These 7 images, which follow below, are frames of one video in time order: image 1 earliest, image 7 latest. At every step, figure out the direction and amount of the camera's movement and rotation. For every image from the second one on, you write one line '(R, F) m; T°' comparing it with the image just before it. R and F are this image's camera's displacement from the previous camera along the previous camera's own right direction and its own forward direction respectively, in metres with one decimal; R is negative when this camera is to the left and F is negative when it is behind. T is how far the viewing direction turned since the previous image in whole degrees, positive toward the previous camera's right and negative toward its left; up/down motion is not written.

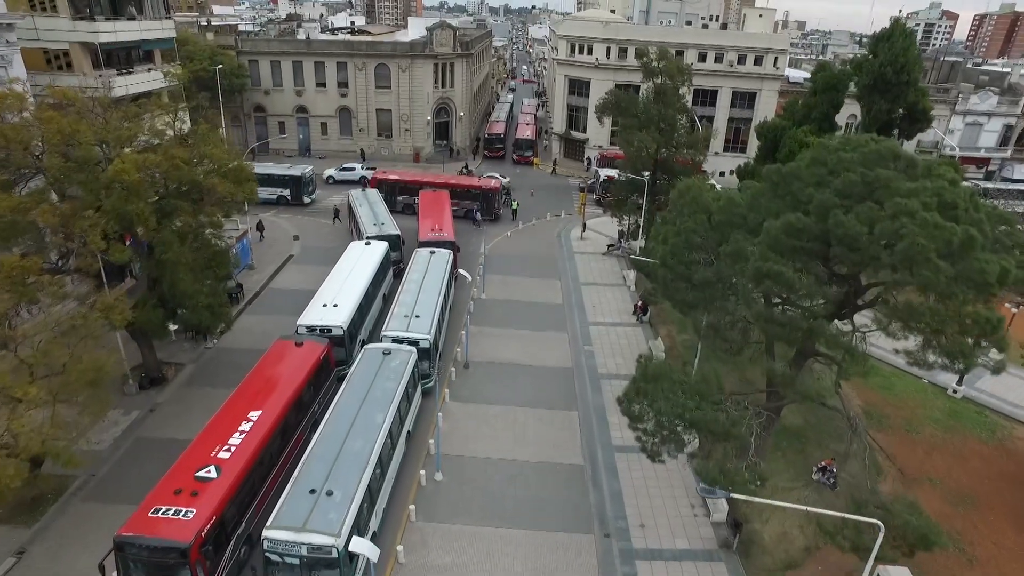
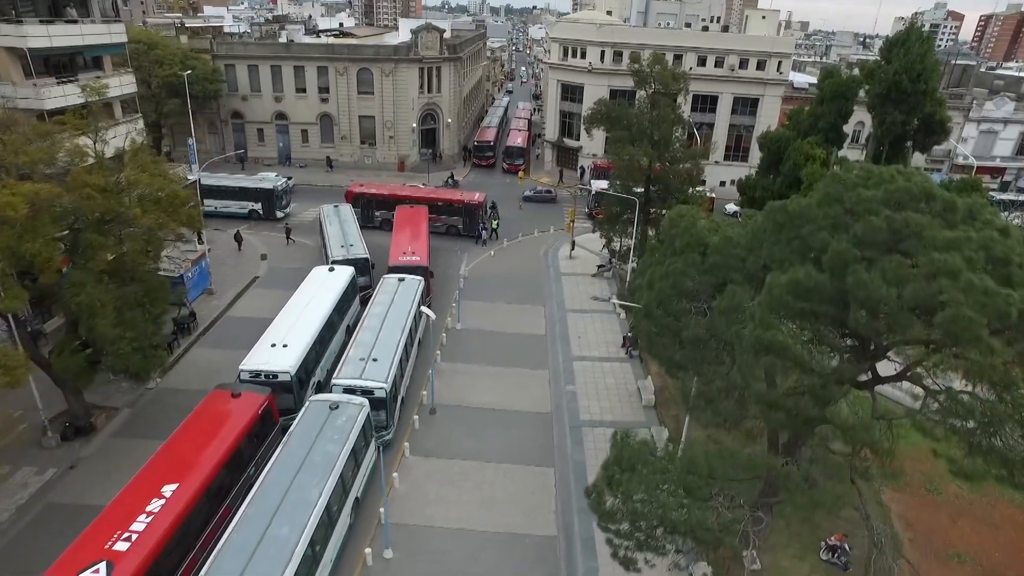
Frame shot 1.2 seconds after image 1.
(+1.1, +2.8) m; 0°
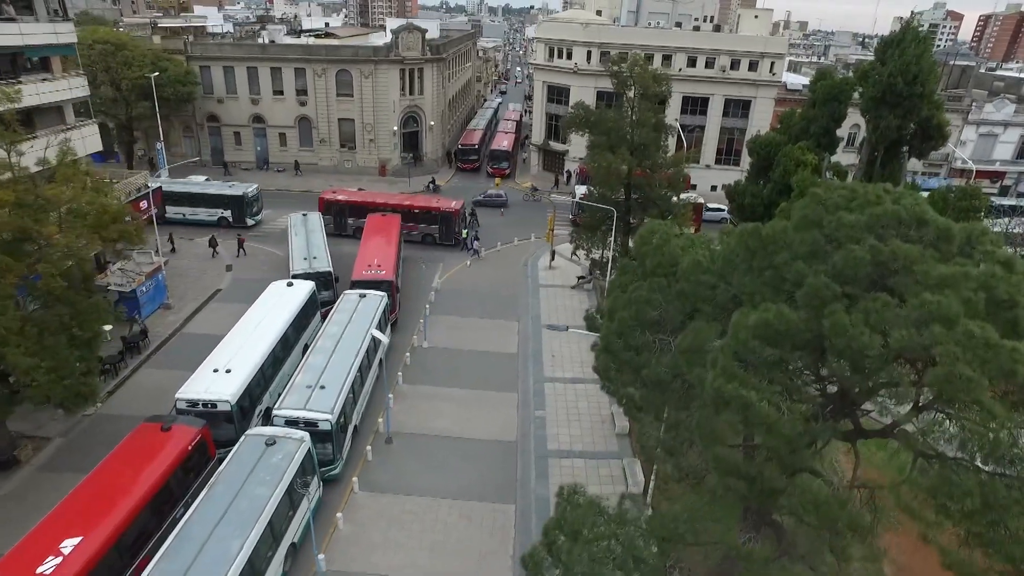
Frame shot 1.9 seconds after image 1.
(+1.2, +1.7) m; 0°
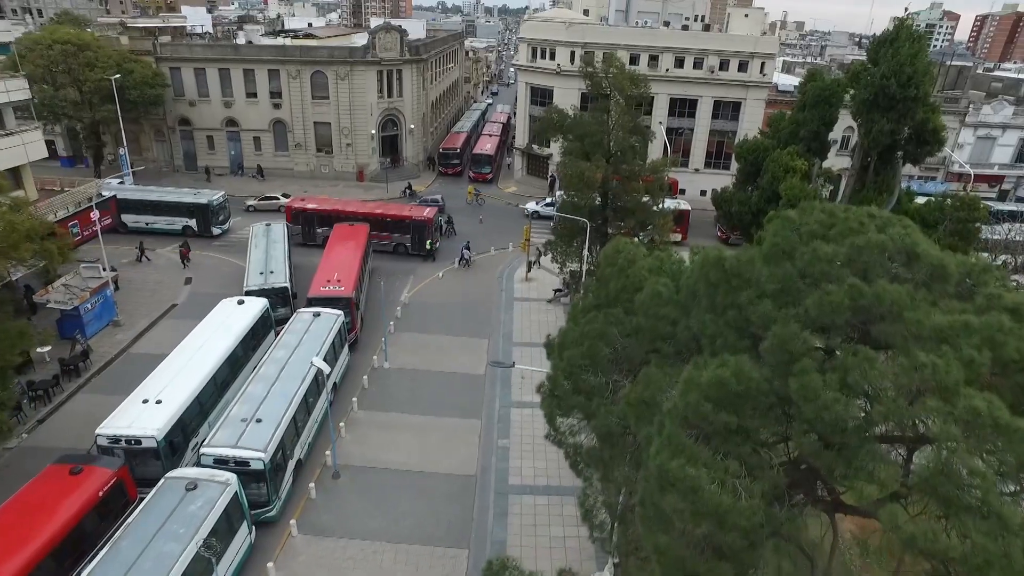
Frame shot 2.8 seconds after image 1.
(+1.2, +1.8) m; 0°
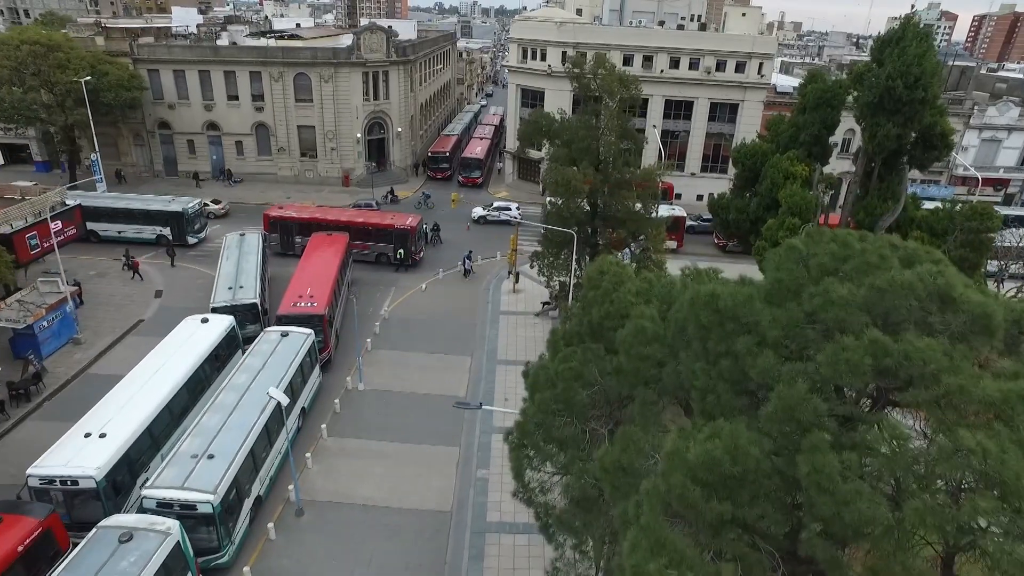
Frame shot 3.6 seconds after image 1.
(+0.6, +1.6) m; 0°
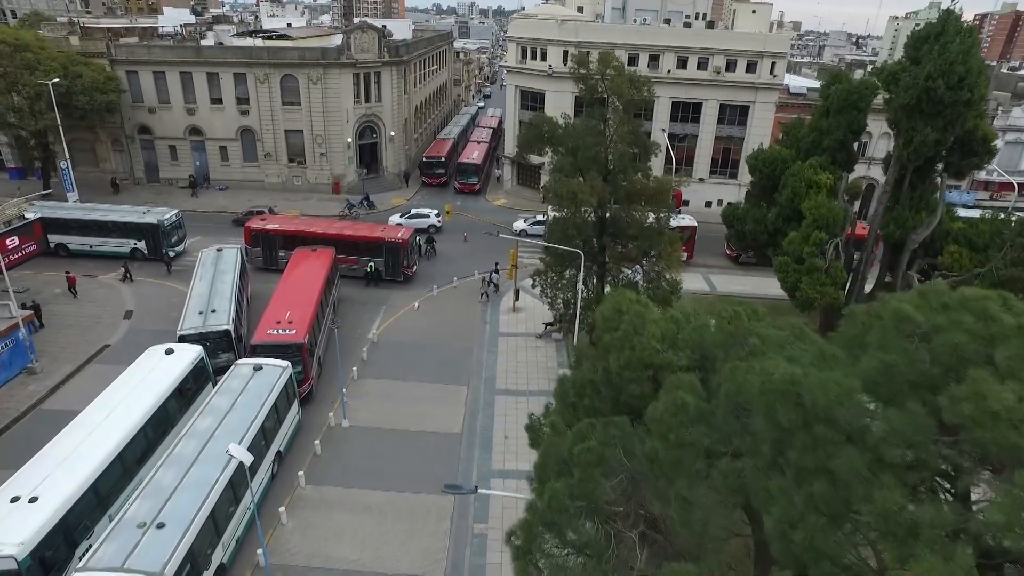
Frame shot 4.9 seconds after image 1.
(0.0, +2.4) m; 0°
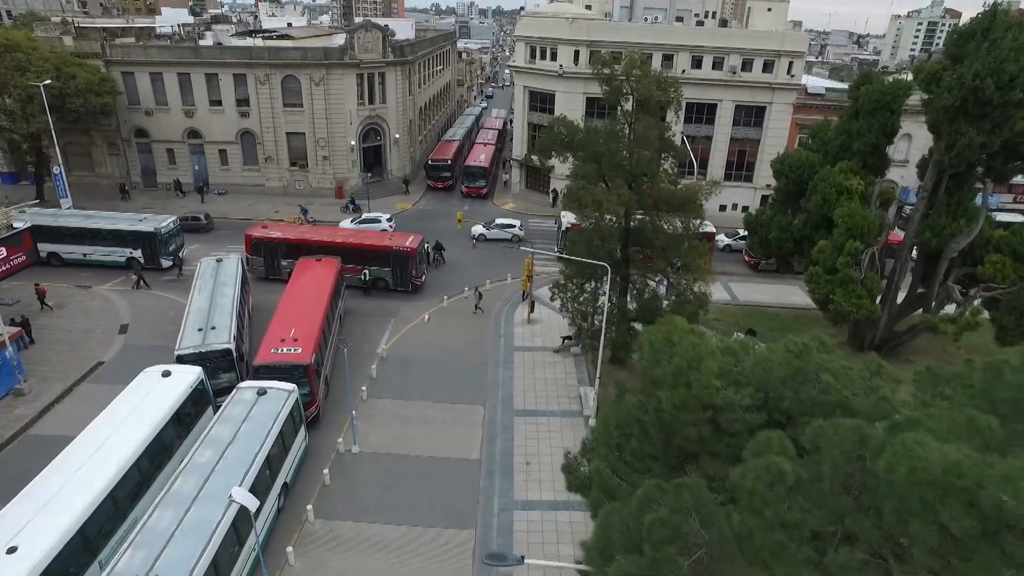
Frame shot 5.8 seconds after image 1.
(-0.7, +1.4) m; 0°
